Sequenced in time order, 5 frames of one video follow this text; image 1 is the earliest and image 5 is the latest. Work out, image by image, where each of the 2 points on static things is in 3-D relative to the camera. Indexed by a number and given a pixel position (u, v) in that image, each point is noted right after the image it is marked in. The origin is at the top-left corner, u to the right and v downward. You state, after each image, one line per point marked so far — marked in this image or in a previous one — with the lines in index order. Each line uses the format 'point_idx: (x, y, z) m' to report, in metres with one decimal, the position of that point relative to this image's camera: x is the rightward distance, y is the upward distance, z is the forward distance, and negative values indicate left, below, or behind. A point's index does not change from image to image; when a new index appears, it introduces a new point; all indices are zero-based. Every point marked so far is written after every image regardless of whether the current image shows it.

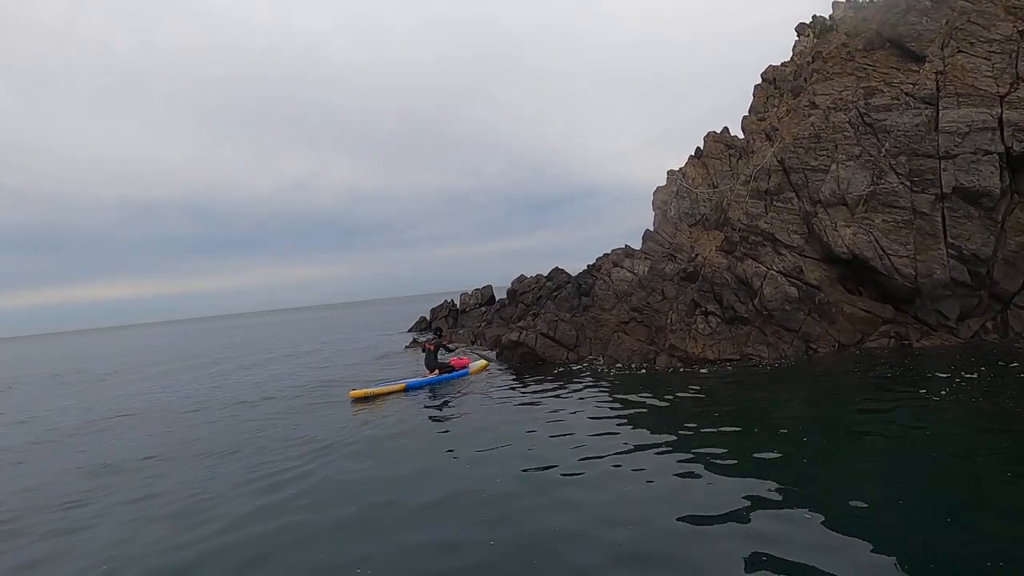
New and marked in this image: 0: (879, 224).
0: (+13.0, +2.2, +19.6) m
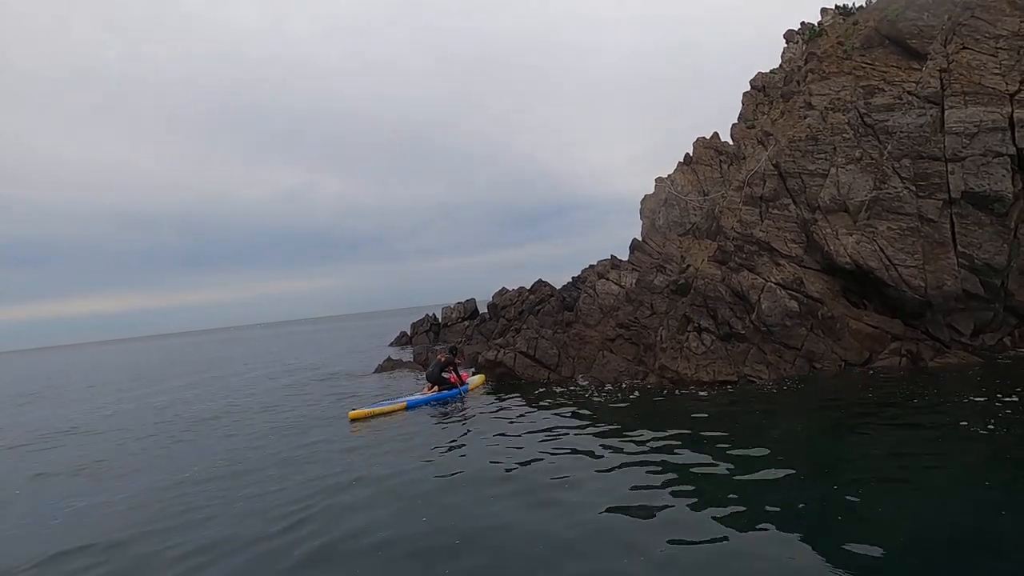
0: (+12.2, +1.8, +18.2) m
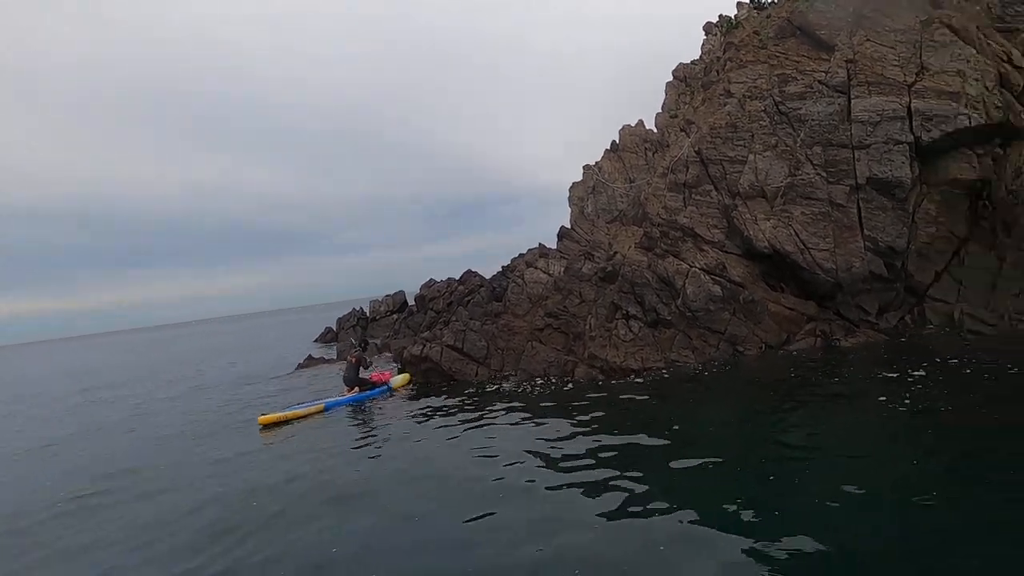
0: (+9.7, +2.4, +18.8) m
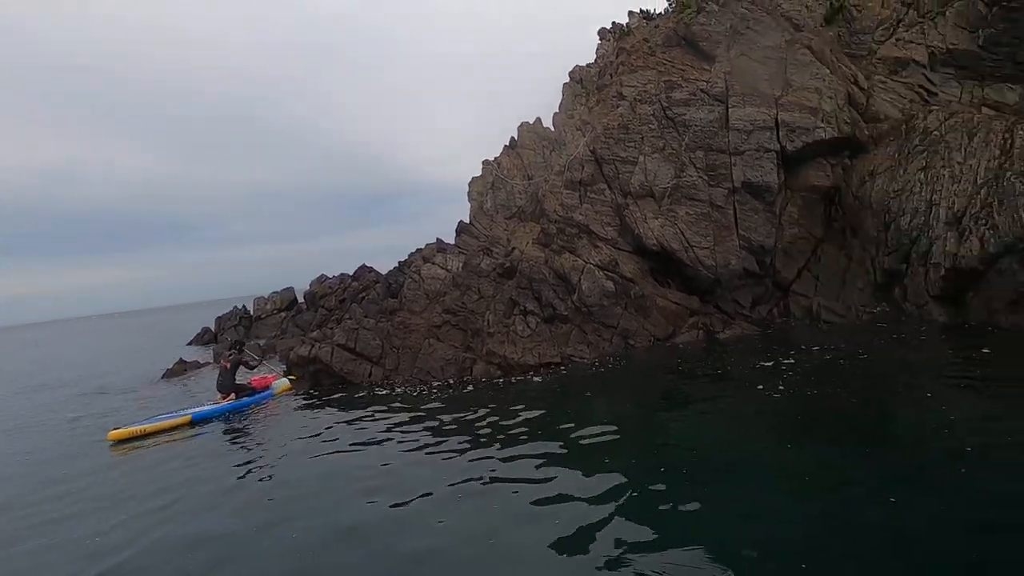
0: (+6.1, +2.6, +20.0) m
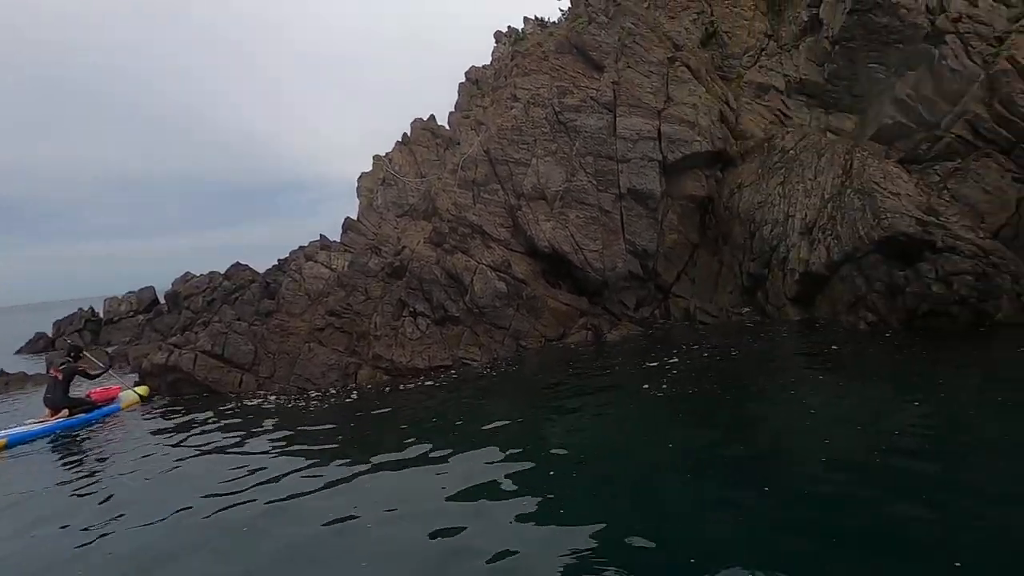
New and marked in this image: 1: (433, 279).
0: (+2.2, +2.5, +20.4) m
1: (-2.8, +0.3, +19.5) m
